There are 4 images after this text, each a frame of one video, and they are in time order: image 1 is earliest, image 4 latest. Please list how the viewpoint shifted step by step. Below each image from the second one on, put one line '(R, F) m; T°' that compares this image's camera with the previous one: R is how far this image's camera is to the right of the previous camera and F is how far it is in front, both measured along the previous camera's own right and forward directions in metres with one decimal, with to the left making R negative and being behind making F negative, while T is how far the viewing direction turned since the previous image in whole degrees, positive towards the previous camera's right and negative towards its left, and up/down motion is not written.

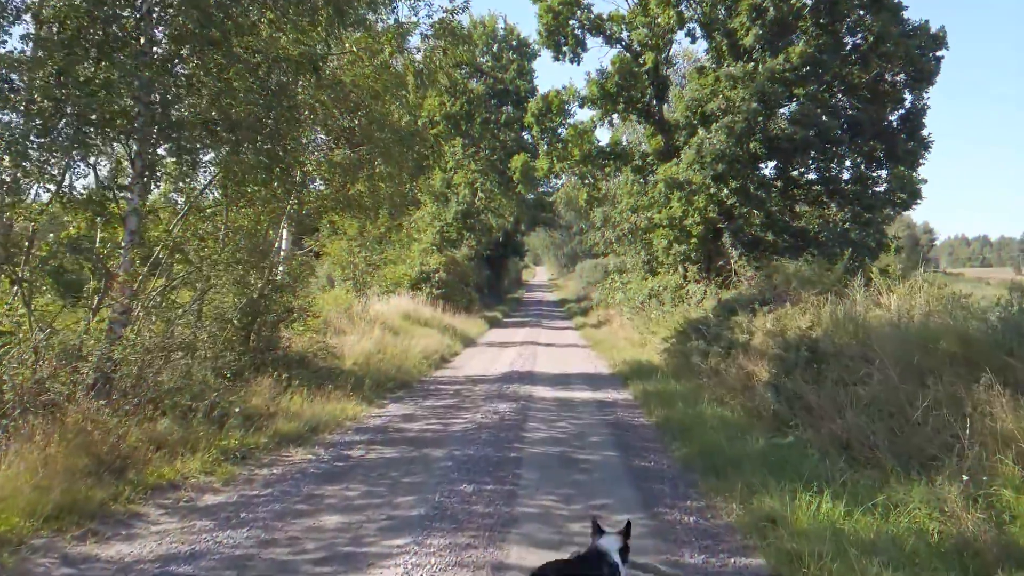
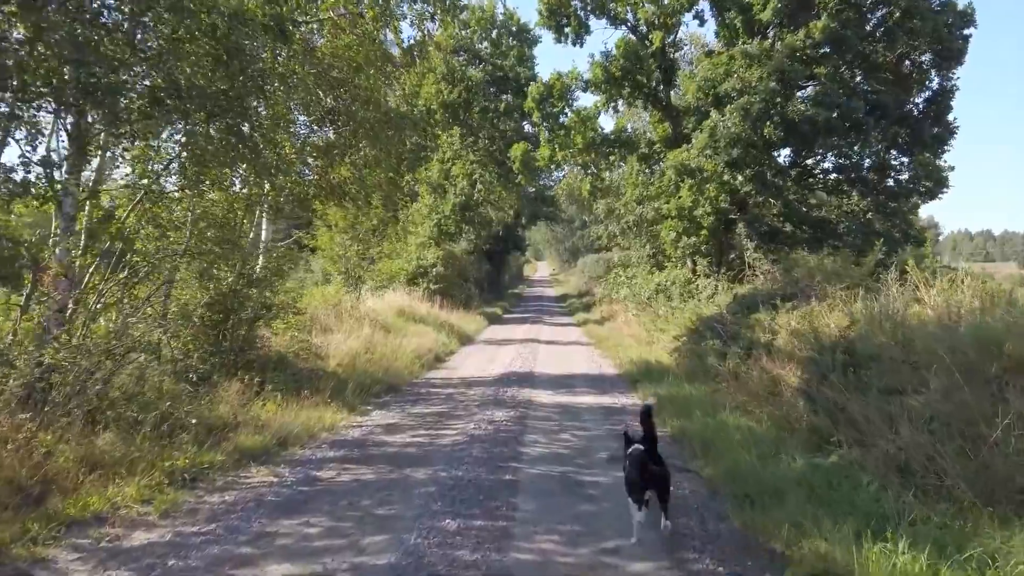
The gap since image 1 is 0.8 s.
(0.0, +1.0) m; 0°
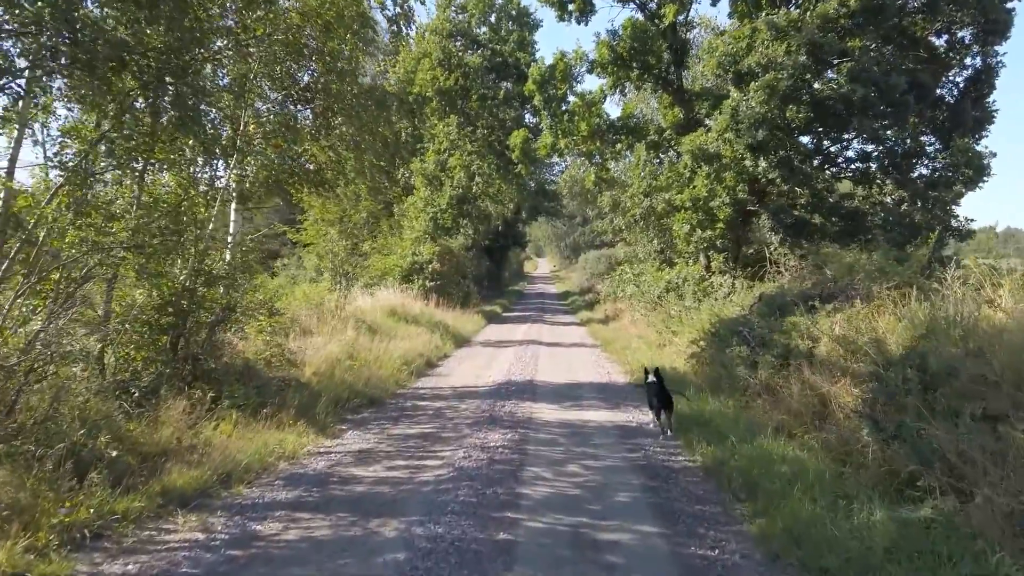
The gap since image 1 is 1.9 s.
(0.0, +1.3) m; 0°
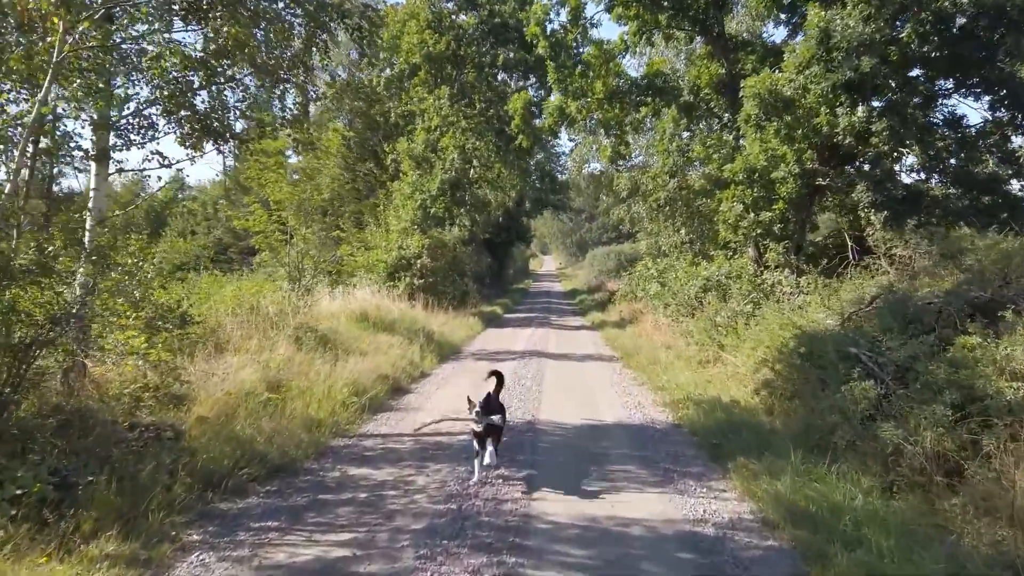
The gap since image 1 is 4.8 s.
(+0.1, +3.5) m; 0°
